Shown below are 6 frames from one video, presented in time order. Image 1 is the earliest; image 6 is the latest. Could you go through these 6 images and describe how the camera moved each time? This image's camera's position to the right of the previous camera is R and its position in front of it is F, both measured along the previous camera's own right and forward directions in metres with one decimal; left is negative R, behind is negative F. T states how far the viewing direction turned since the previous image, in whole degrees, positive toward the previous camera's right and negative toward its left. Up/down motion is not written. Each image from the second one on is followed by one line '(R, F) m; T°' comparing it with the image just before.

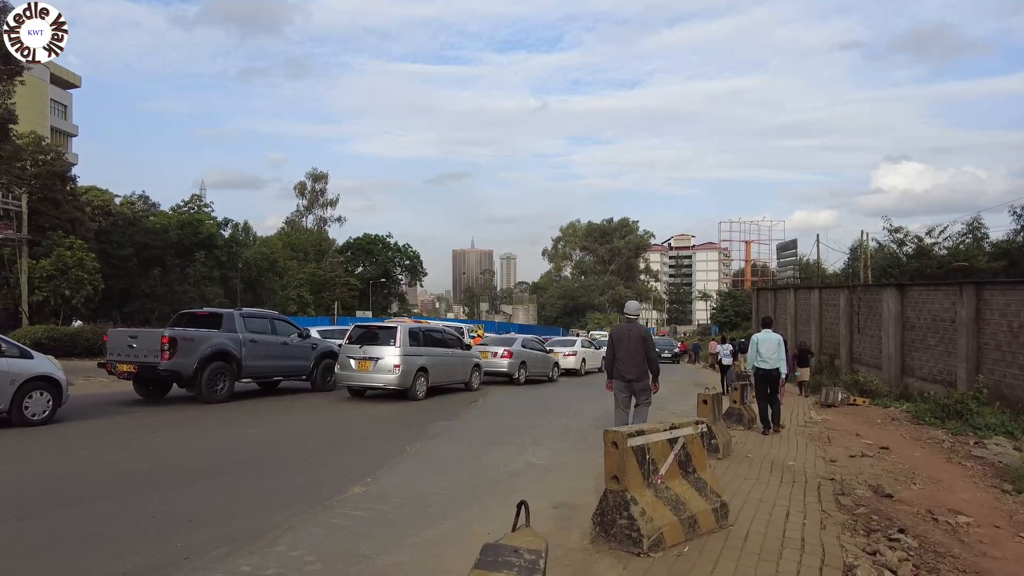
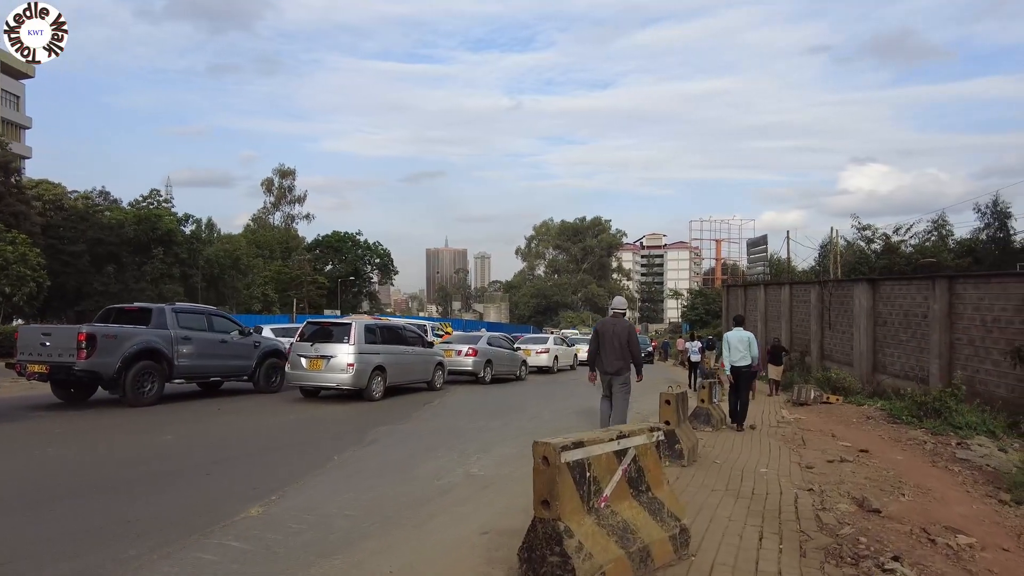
(+0.3, +0.8) m; +2°
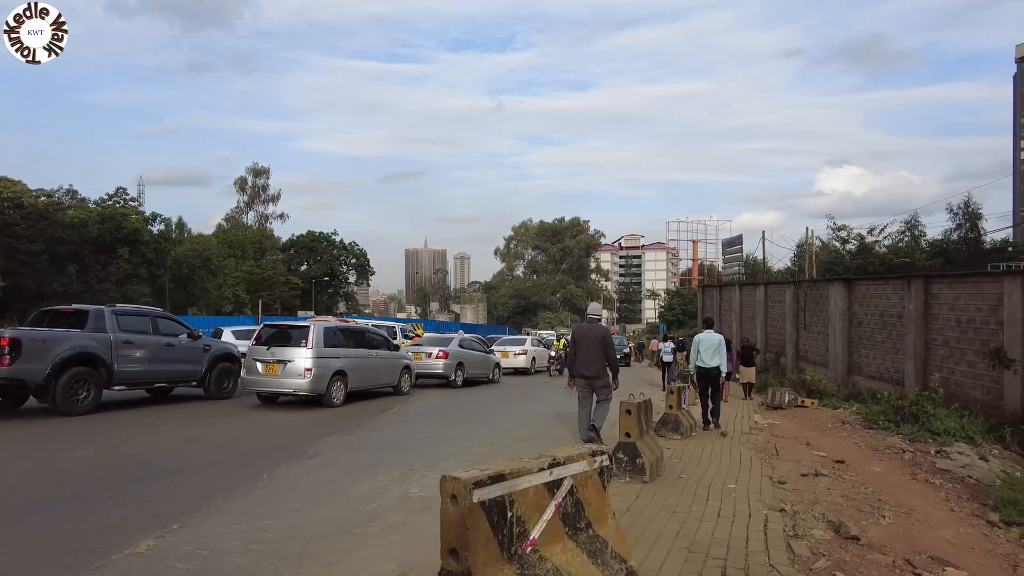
(+0.3, +0.5) m; +2°
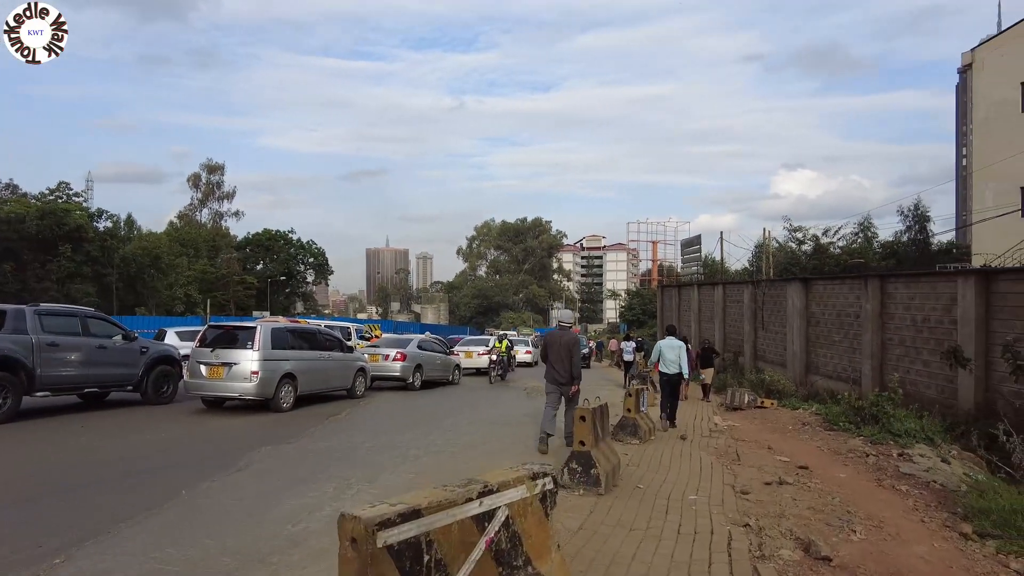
(+0.1, +0.4) m; +3°
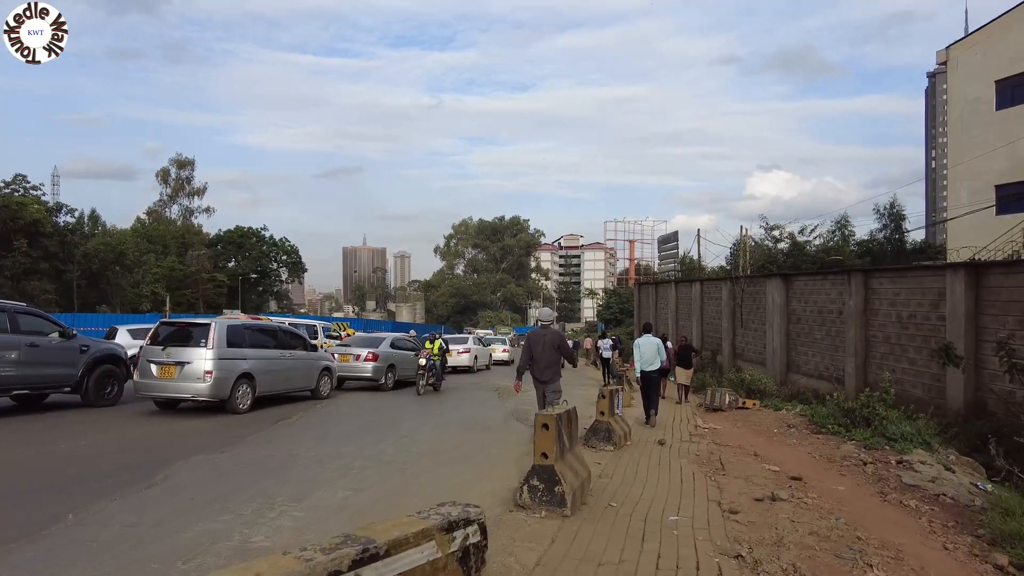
(+0.2, +0.8) m; +2°
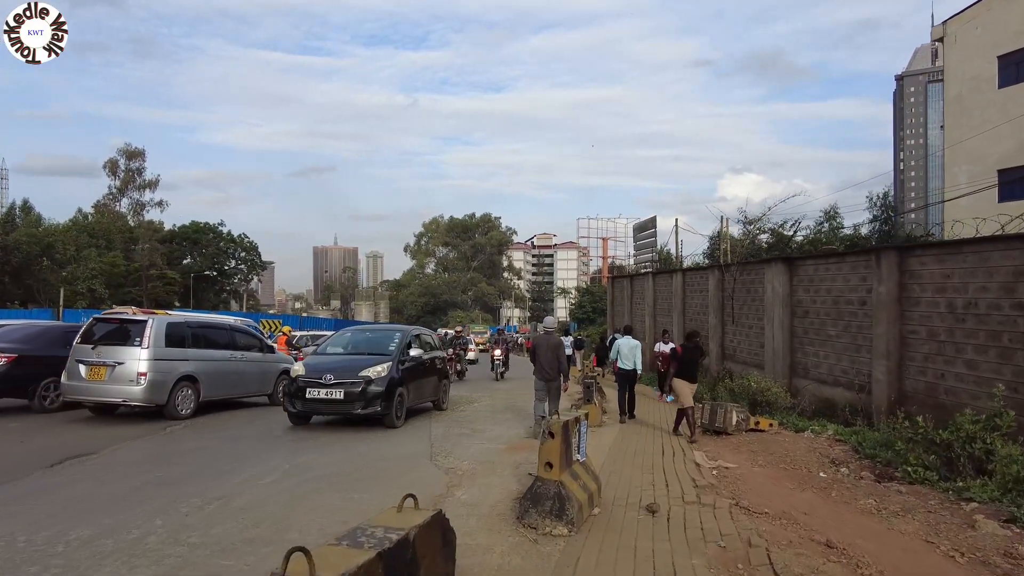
(+0.6, +3.3) m; +2°
